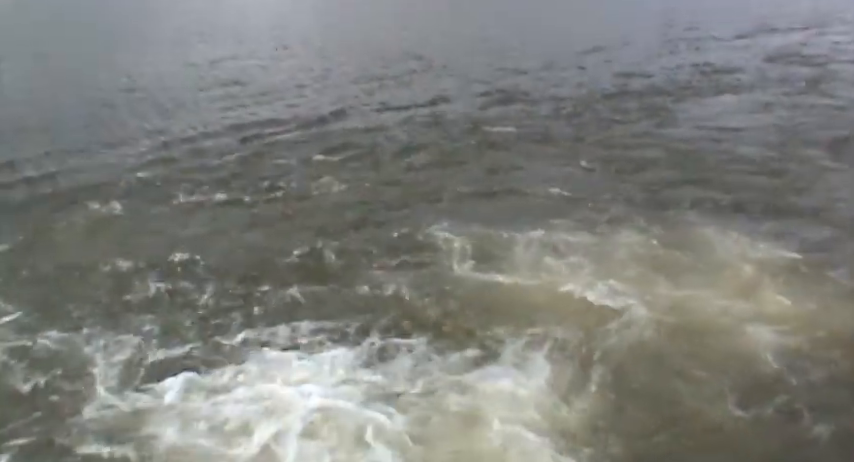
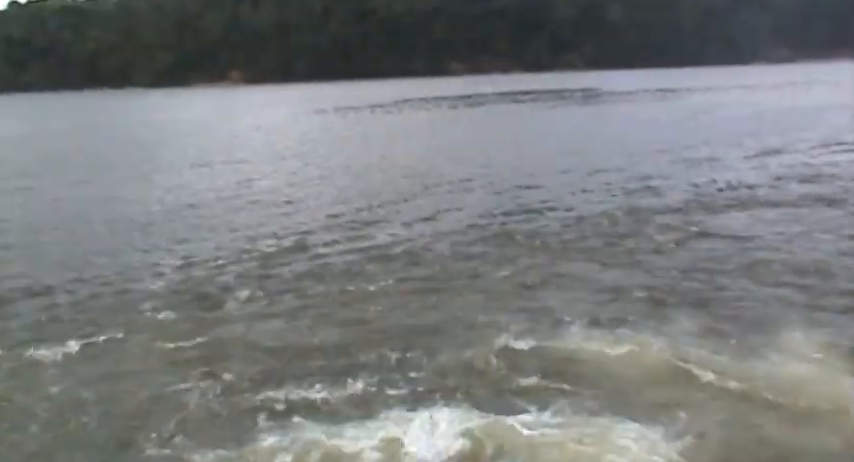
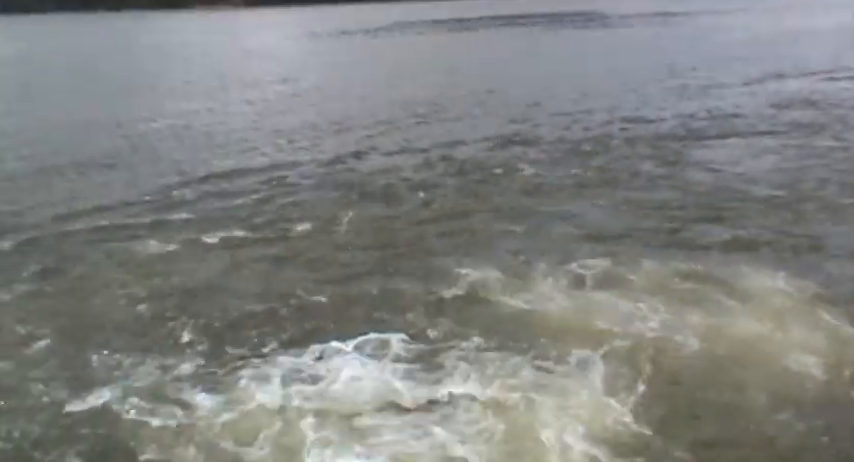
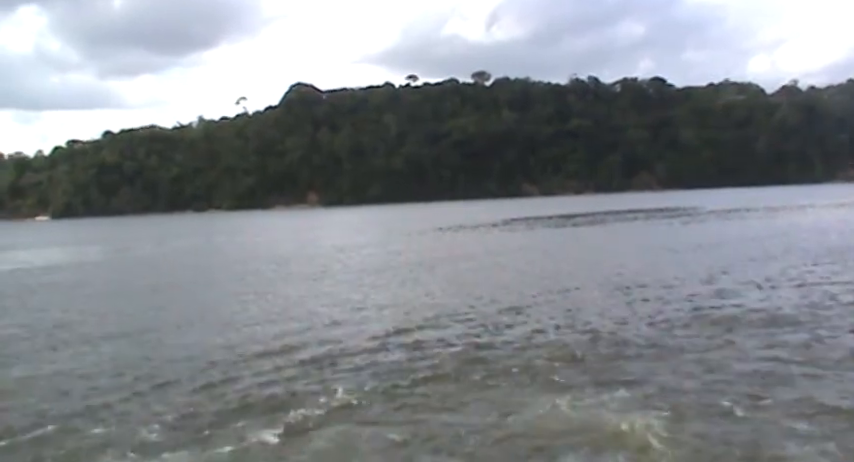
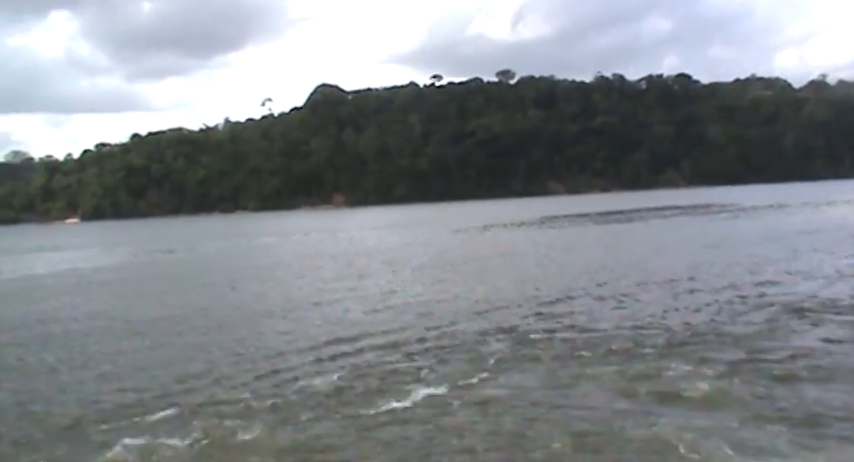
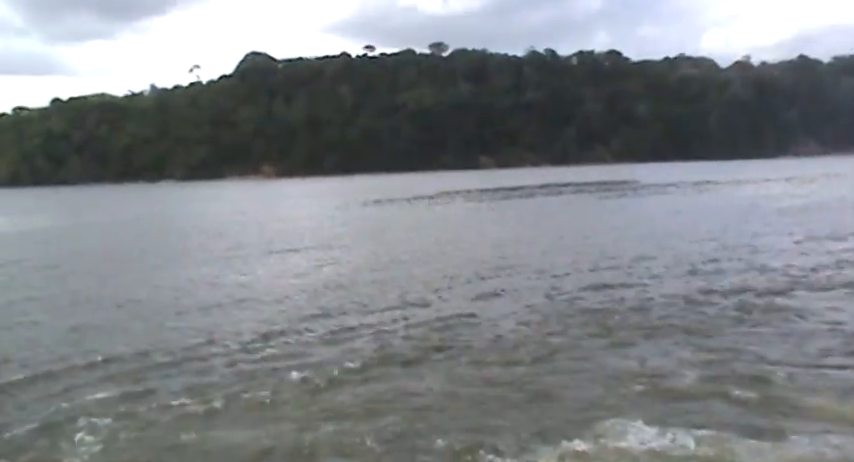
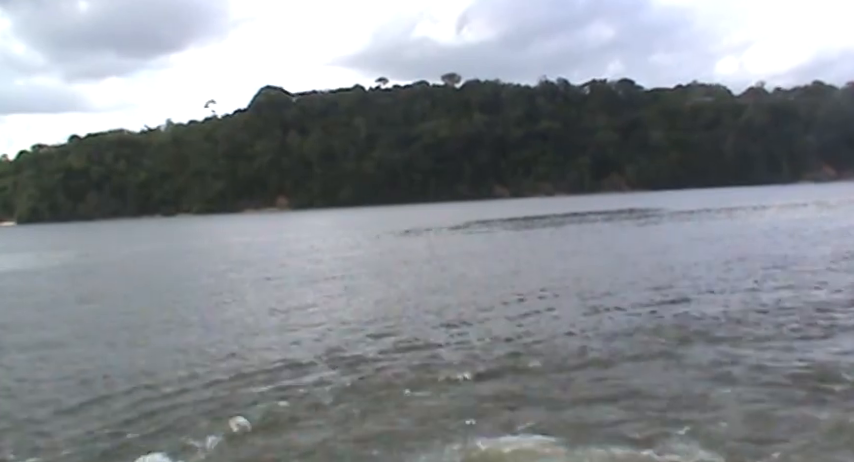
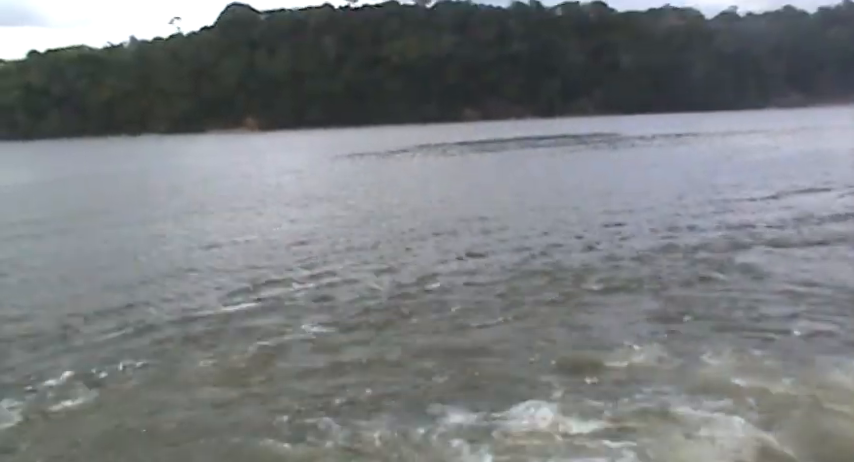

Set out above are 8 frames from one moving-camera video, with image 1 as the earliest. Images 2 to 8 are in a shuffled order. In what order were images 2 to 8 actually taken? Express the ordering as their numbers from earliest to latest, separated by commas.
3, 2, 8, 6, 7, 4, 5
